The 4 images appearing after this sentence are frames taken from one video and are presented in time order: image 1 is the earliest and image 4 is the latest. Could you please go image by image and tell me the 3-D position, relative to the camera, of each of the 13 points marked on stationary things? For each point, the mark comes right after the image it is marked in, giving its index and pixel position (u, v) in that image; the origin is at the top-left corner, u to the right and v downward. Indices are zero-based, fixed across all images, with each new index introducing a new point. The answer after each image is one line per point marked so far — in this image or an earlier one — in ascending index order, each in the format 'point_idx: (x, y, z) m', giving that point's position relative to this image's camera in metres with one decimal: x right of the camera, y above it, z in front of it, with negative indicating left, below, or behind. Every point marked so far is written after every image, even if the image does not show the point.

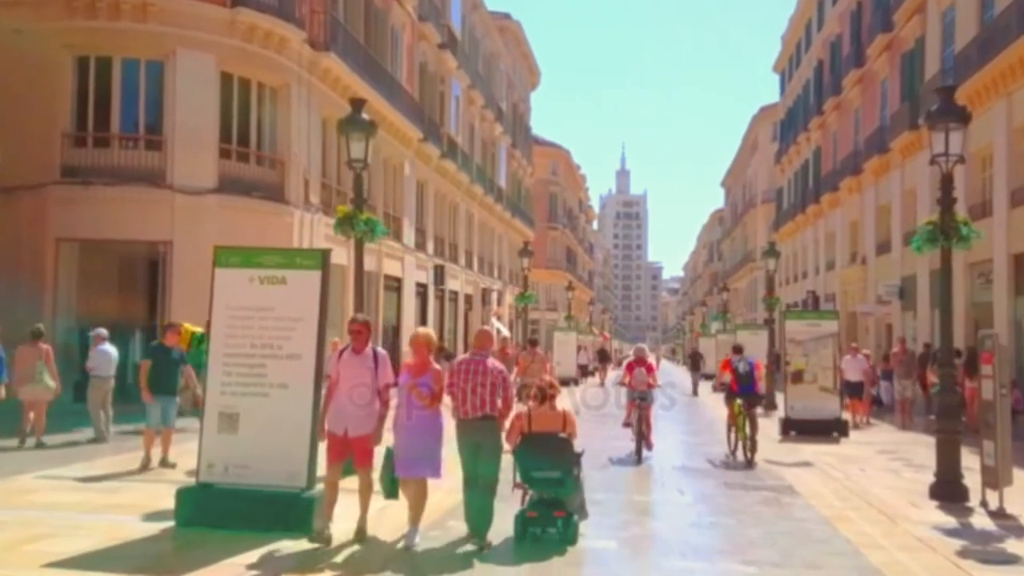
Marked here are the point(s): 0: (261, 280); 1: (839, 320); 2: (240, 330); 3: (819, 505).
0: (-2.1, +0.1, +9.1) m
1: (+5.9, -0.6, +19.7) m
2: (-2.3, -0.3, +9.1) m
3: (+3.2, -2.2, +11.2) m
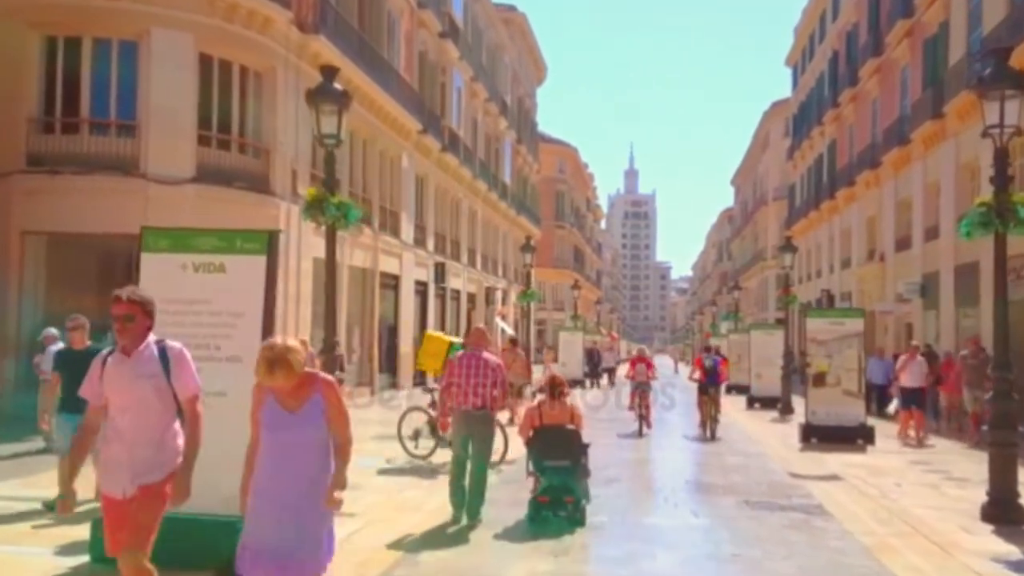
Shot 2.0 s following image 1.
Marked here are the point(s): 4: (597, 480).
0: (-2.2, +0.1, +7.6) m
1: (+5.9, -0.5, +18.2) m
2: (-2.4, -0.3, +7.6) m
3: (+3.1, -2.1, +9.7) m
4: (+1.0, -2.2, +12.4) m
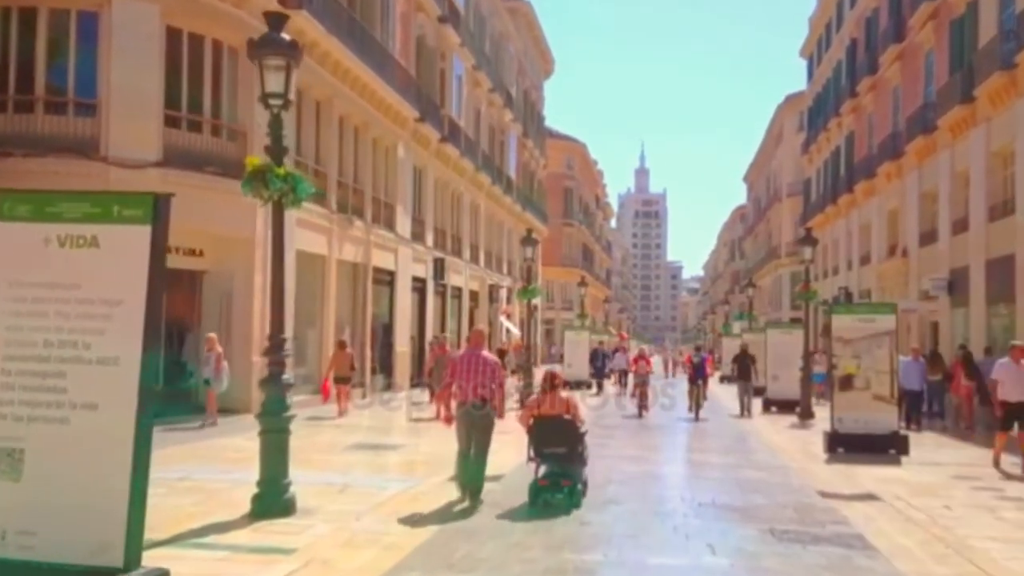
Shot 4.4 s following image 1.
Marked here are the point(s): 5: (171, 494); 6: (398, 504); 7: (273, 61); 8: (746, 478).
0: (-2.4, +0.3, +5.9) m
1: (+5.8, -0.4, +16.3) m
2: (-2.6, -0.1, +5.9) m
3: (+2.9, -2.0, +7.8) m
4: (+0.8, -2.1, +10.6) m
5: (-3.3, -2.0, +10.6) m
6: (-1.1, -2.1, +10.3) m
7: (-2.1, +2.0, +9.5) m
8: (+2.8, -2.2, +12.9) m
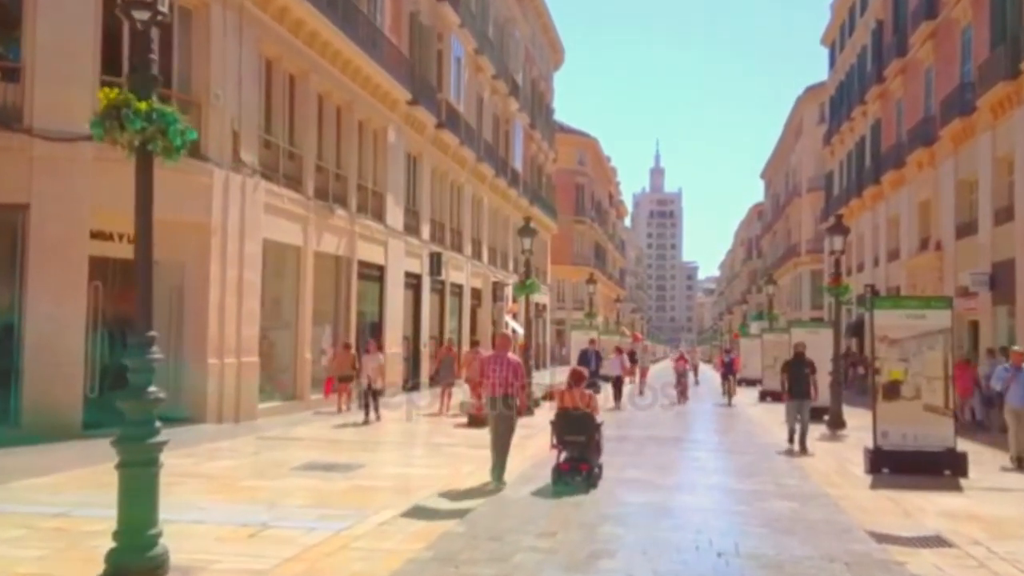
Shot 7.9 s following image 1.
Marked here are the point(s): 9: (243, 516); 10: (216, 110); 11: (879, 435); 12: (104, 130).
0: (-2.8, +0.4, +3.3) m
1: (+5.5, -0.3, +13.7) m
2: (-3.0, 0.0, +3.3) m
3: (+2.5, -1.9, +5.2) m
4: (+0.5, -2.0, +8.0) m
5: (-3.6, -1.9, +8.1) m
6: (-1.4, -1.9, +7.8) m
7: (-2.4, +2.1, +7.0) m
8: (+2.5, -2.1, +10.3) m
9: (-2.3, -2.0, +9.4) m
10: (-5.1, +3.1, +18.8) m
11: (+4.7, -1.9, +13.9) m
12: (-2.6, +1.0, +7.1) m
